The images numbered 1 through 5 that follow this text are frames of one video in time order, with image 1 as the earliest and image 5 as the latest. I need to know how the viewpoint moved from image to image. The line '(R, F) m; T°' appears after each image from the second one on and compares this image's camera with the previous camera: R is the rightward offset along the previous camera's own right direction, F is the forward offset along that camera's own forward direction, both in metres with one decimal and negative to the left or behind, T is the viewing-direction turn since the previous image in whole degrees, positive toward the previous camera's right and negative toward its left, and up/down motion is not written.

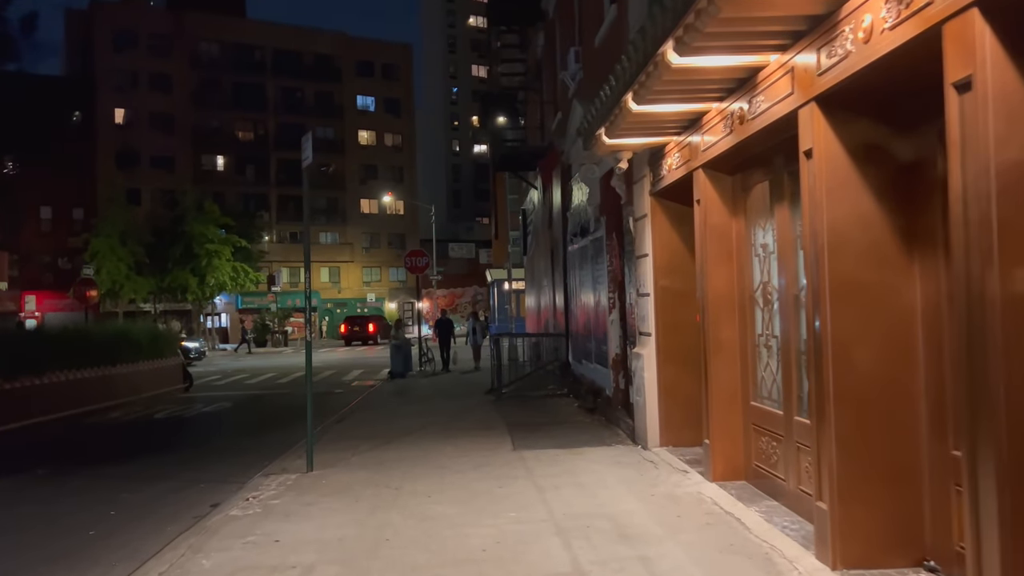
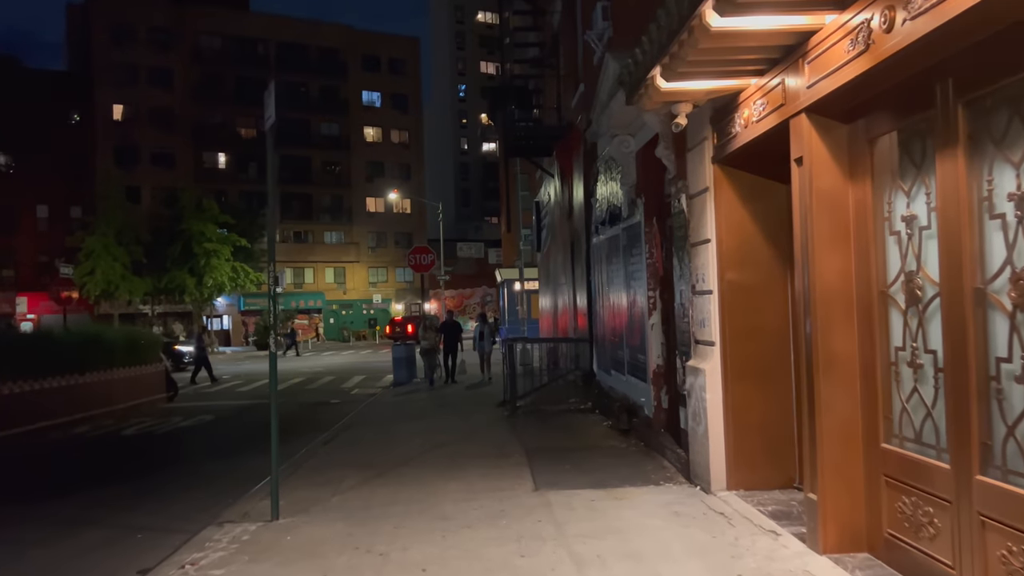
(-0.1, +1.9) m; -1°
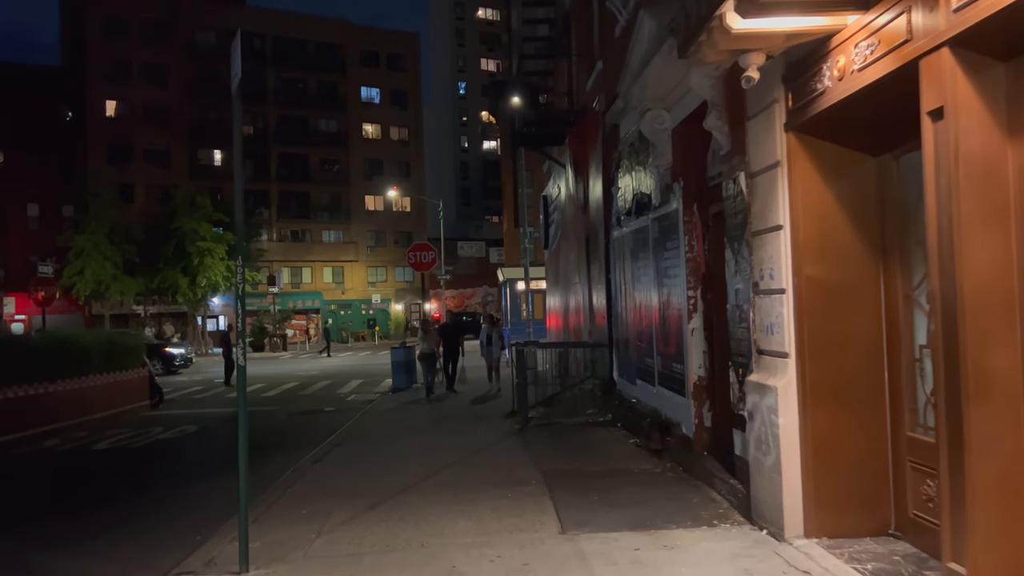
(-0.2, +1.3) m; 0°
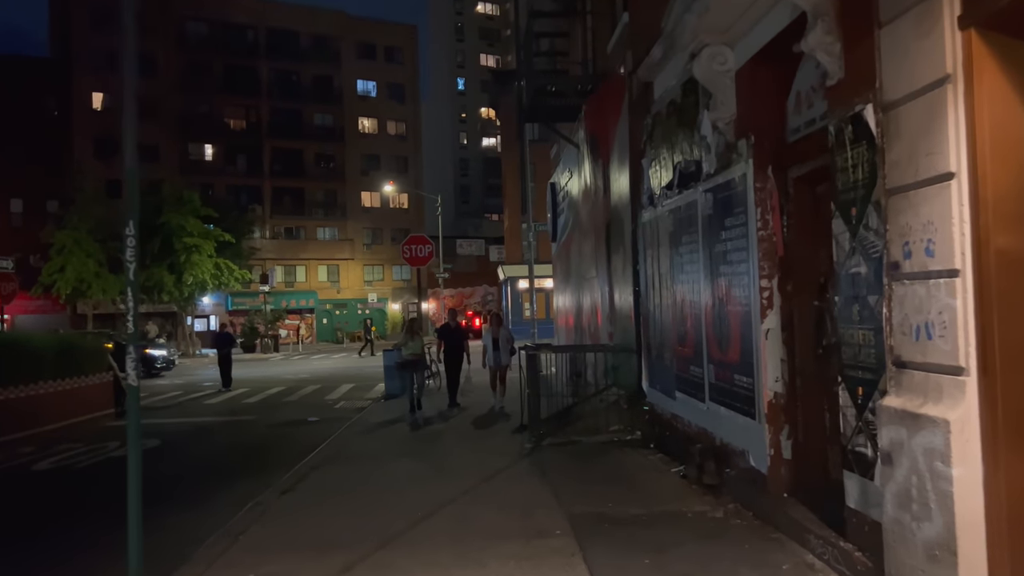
(-0.1, +1.8) m; 0°
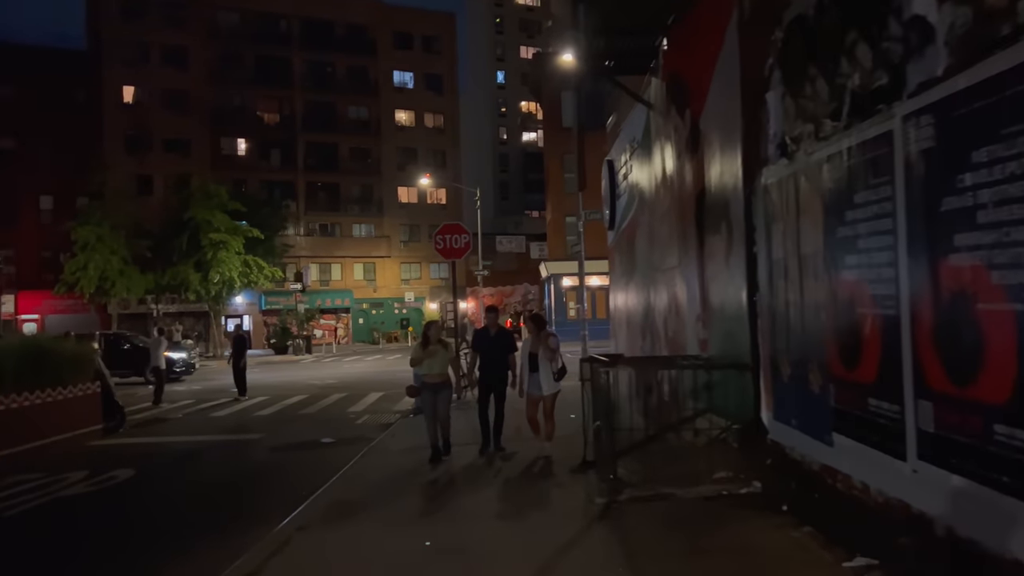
(-0.2, +2.6) m; -3°
